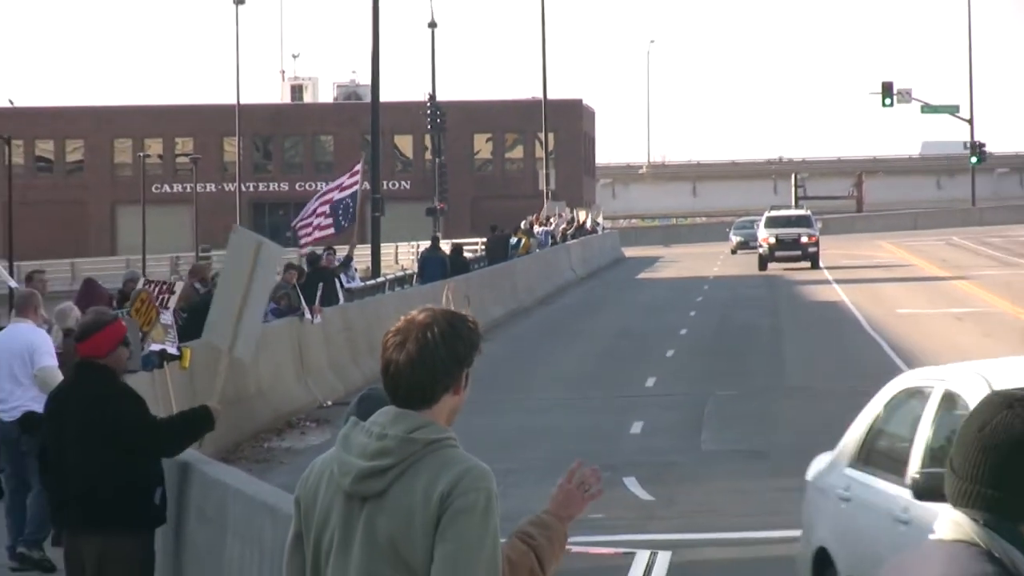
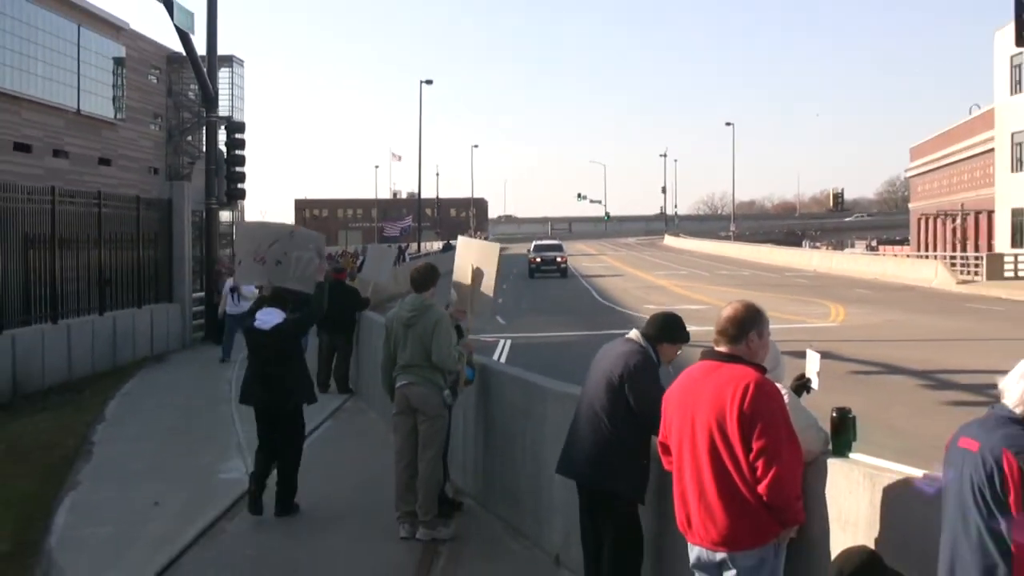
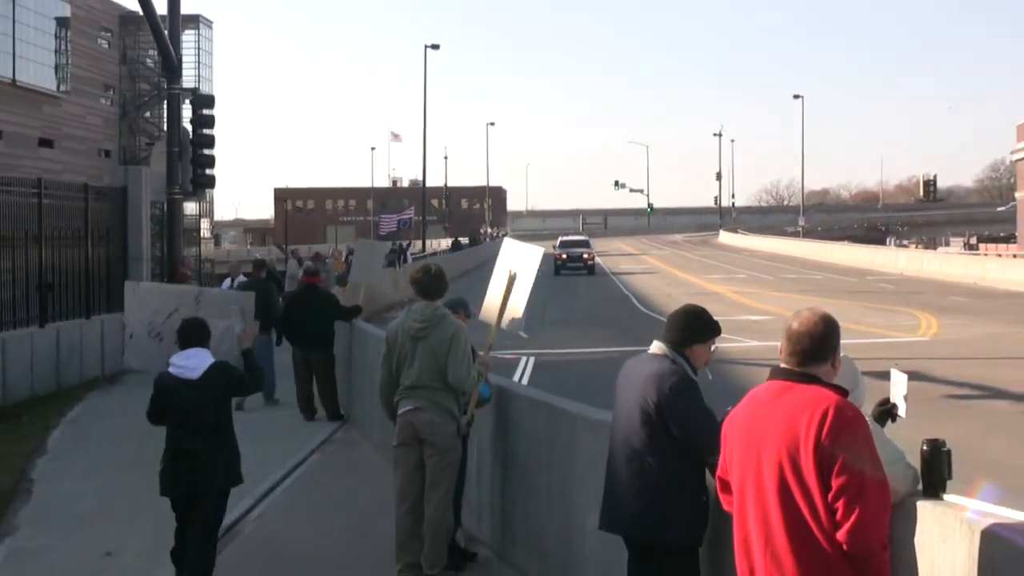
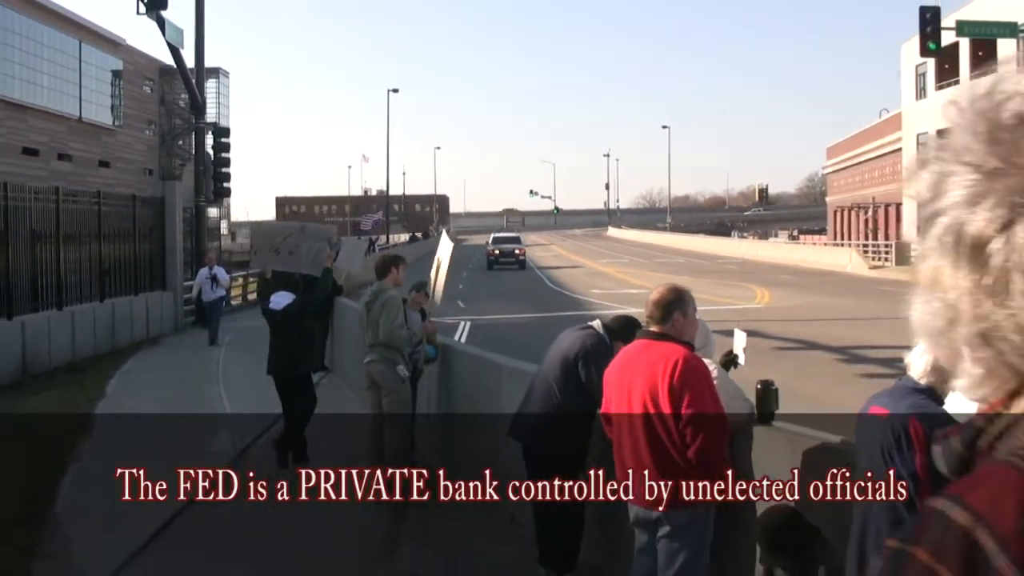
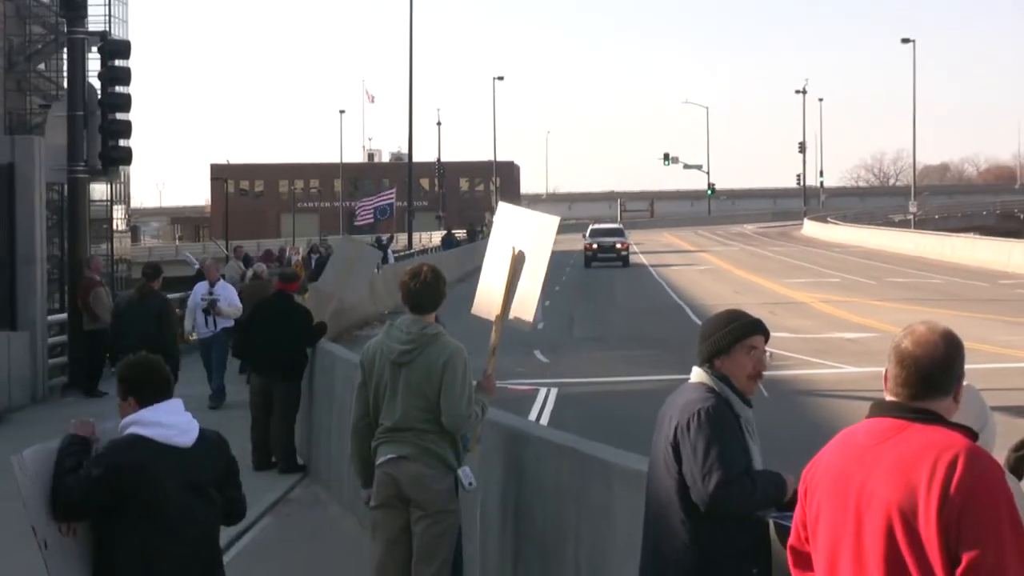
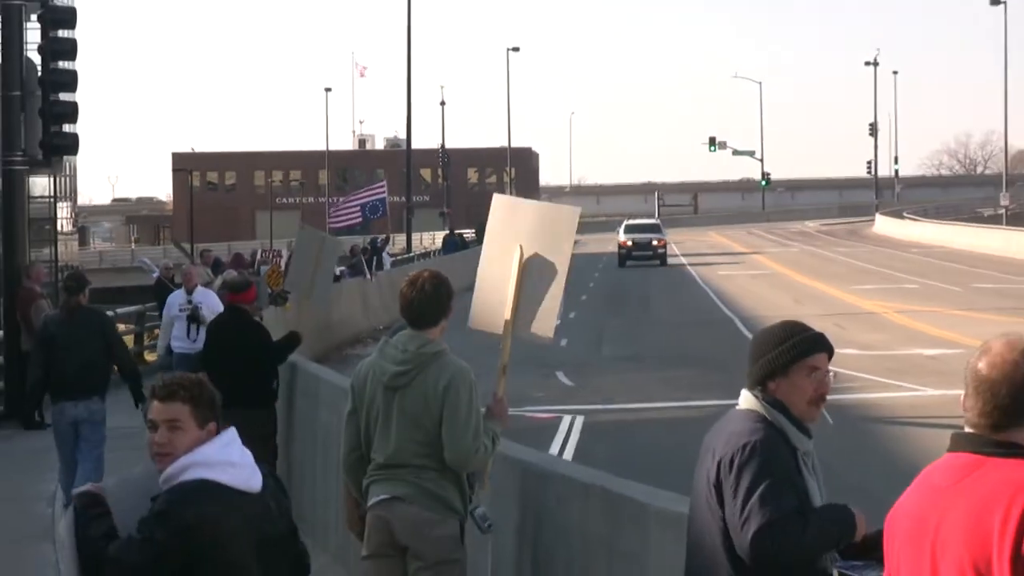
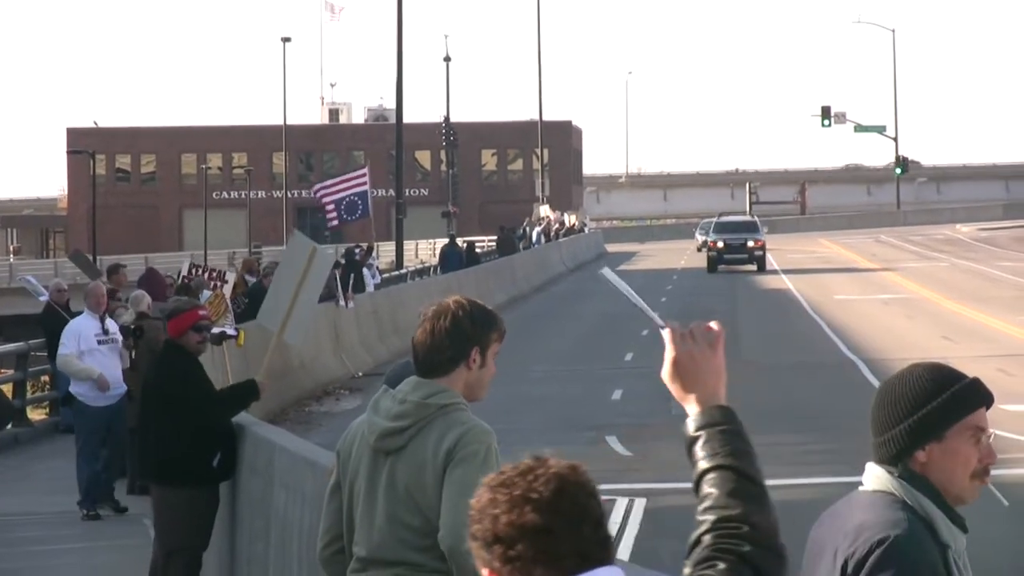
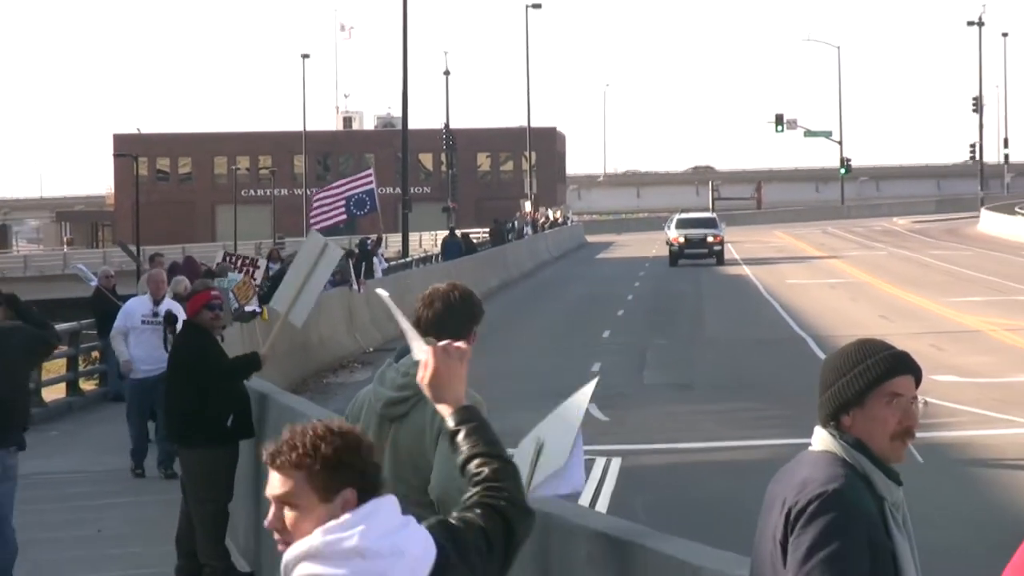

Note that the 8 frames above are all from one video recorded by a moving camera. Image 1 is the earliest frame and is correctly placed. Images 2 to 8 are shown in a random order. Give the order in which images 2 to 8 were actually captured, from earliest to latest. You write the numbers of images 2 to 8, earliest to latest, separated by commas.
7, 8, 6, 5, 3, 2, 4
